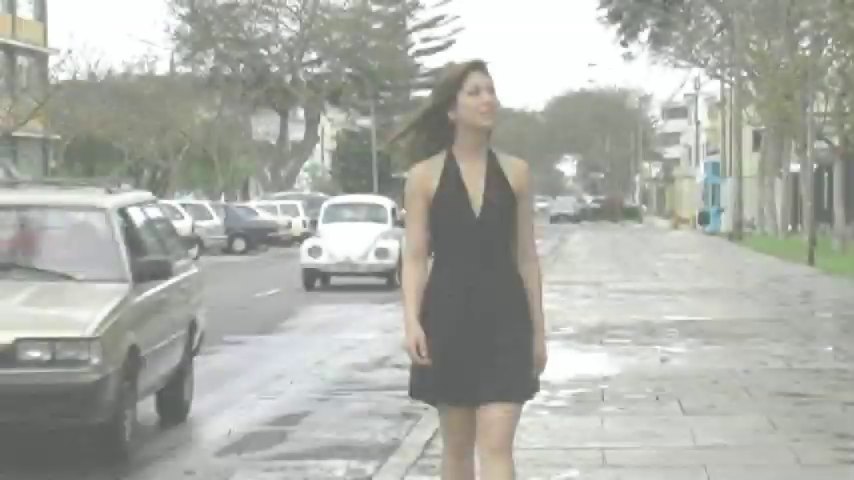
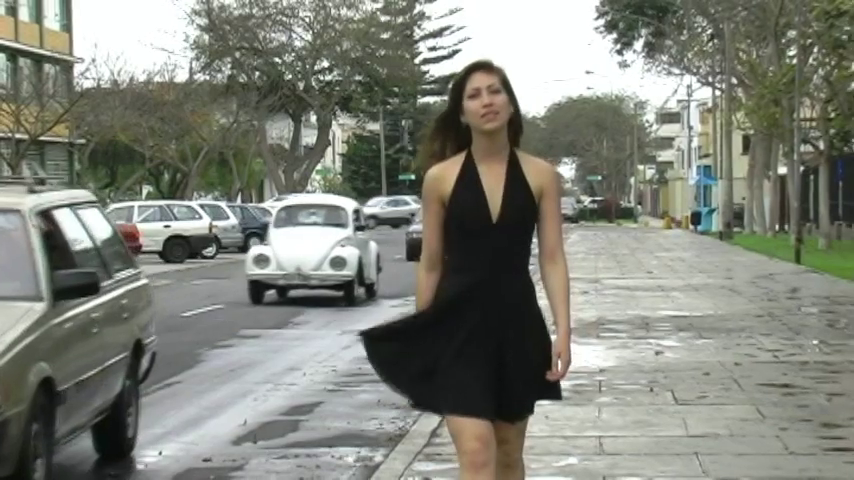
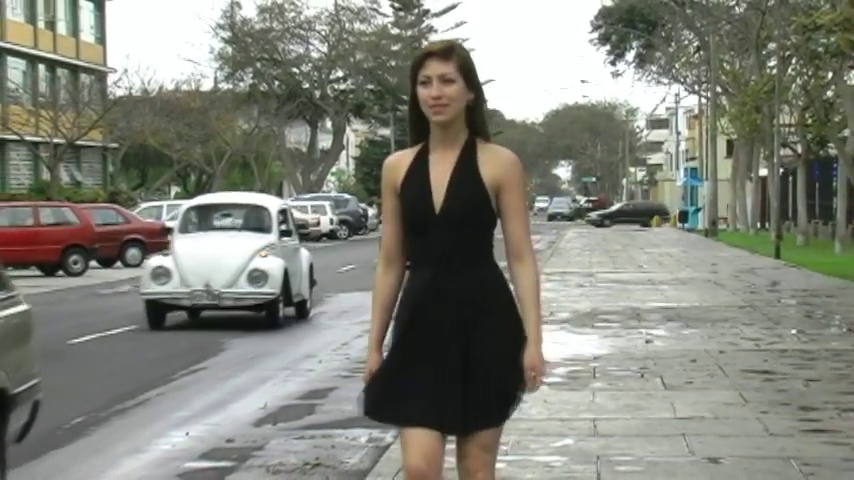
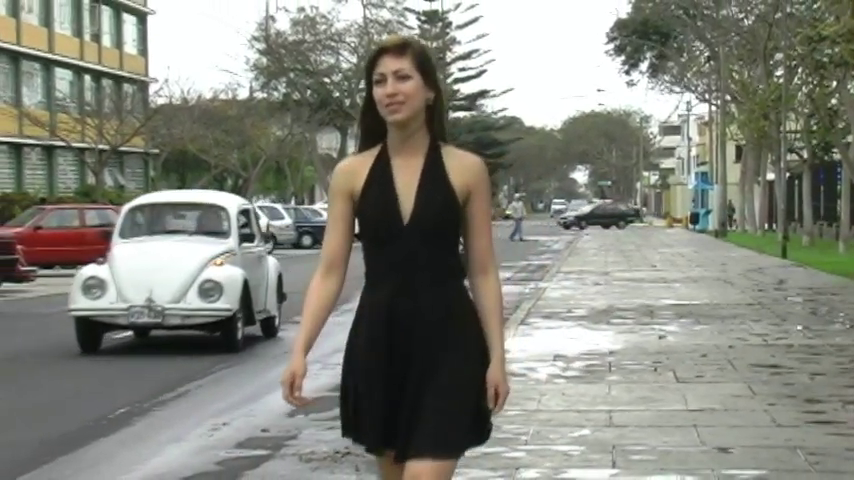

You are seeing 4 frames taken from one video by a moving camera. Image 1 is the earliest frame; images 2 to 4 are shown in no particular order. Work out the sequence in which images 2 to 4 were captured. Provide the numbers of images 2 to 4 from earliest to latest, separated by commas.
2, 3, 4
